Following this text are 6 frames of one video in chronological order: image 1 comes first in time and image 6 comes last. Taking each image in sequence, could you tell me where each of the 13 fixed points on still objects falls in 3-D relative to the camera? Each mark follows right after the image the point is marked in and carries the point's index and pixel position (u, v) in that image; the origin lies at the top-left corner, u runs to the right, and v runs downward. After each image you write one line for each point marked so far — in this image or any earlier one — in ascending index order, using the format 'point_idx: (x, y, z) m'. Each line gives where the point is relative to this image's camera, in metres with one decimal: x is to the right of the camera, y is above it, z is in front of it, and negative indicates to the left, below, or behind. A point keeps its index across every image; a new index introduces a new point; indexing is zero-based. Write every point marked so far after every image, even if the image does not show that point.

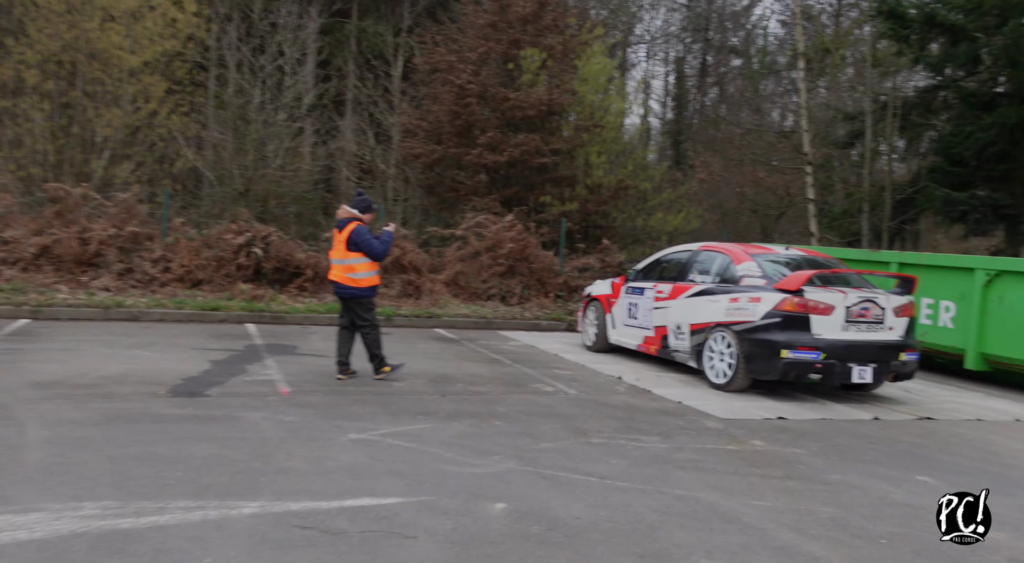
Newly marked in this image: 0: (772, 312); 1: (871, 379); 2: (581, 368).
0: (+2.6, -0.3, +8.8) m
1: (+3.6, -1.0, +8.8) m
2: (+0.8, -1.1, +10.4) m
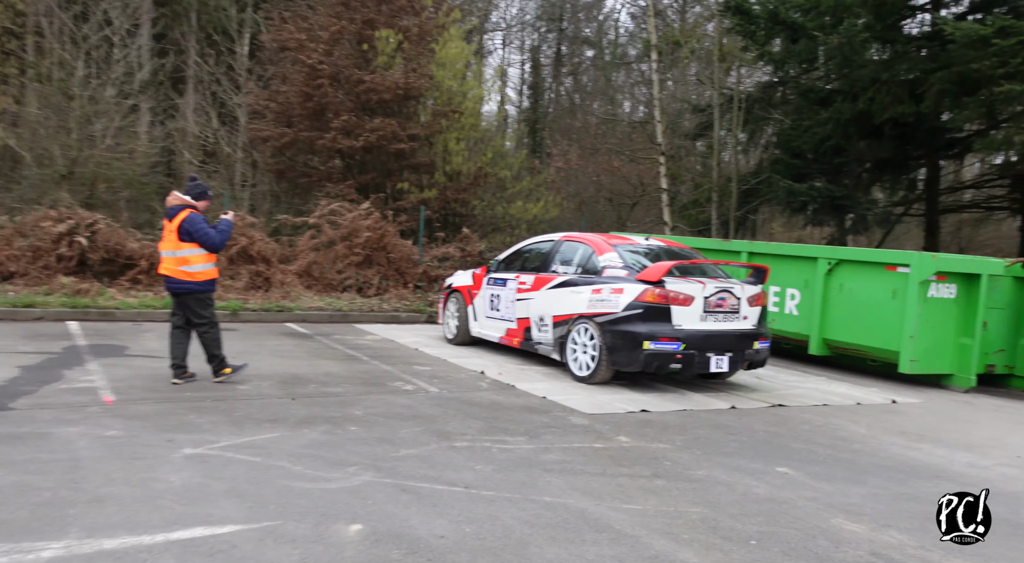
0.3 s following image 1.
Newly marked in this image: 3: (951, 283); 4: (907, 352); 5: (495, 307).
0: (+1.3, -0.2, +8.8) m
1: (+2.2, -0.9, +8.9) m
2: (-0.8, -1.0, +10.1) m
3: (+5.1, 0.0, +10.0) m
4: (+4.5, -0.8, +9.9) m
5: (-0.2, -0.3, +10.9) m
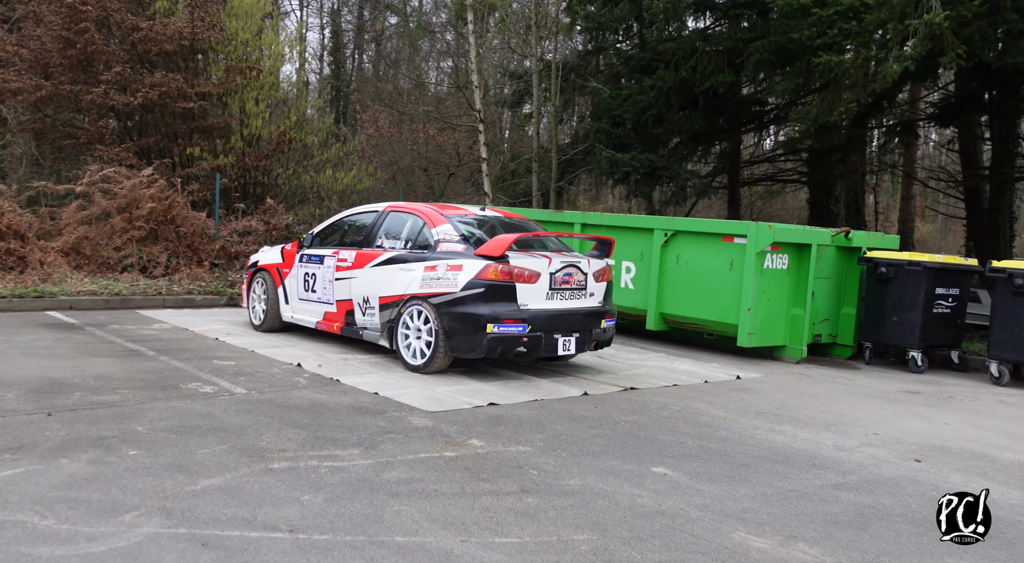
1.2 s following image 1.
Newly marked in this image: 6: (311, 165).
0: (-0.3, 0.0, +7.8) m
1: (+0.6, -0.7, +8.2) m
2: (-2.6, -0.7, +8.6) m
3: (+3.1, +0.3, +9.8) m
4: (+2.6, -0.5, +9.6) m
5: (-2.2, -0.1, +9.5) m
6: (-4.4, +2.5, +18.6) m
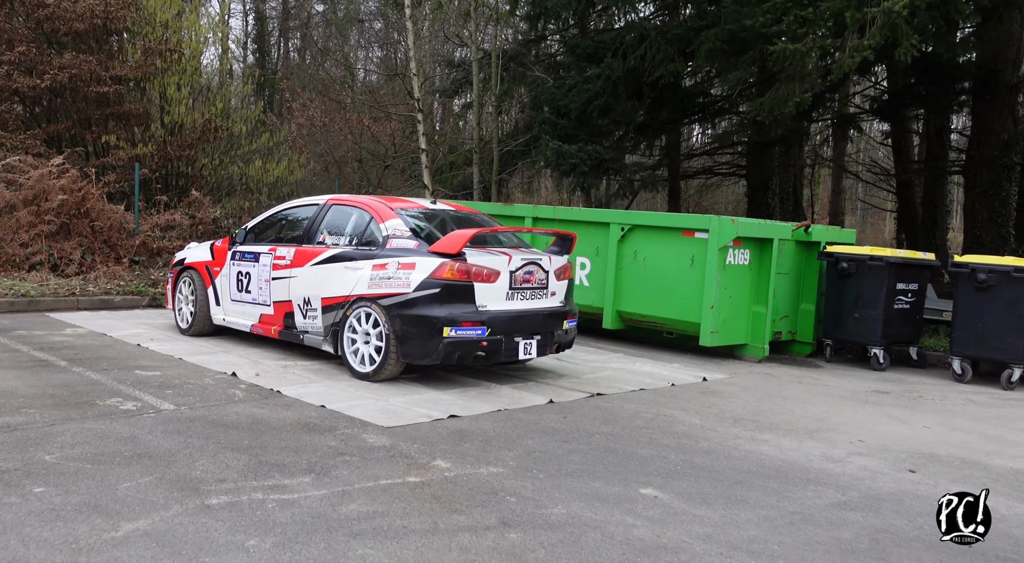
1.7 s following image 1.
0: (-0.7, 0.0, +7.2) m
1: (+0.2, -0.6, +7.6) m
2: (-3.1, -0.7, +7.8) m
3: (+2.6, +0.4, +9.5) m
4: (+2.1, -0.4, +9.2) m
5: (-2.7, -0.1, +8.7) m
6: (-5.6, +2.6, +17.6) m
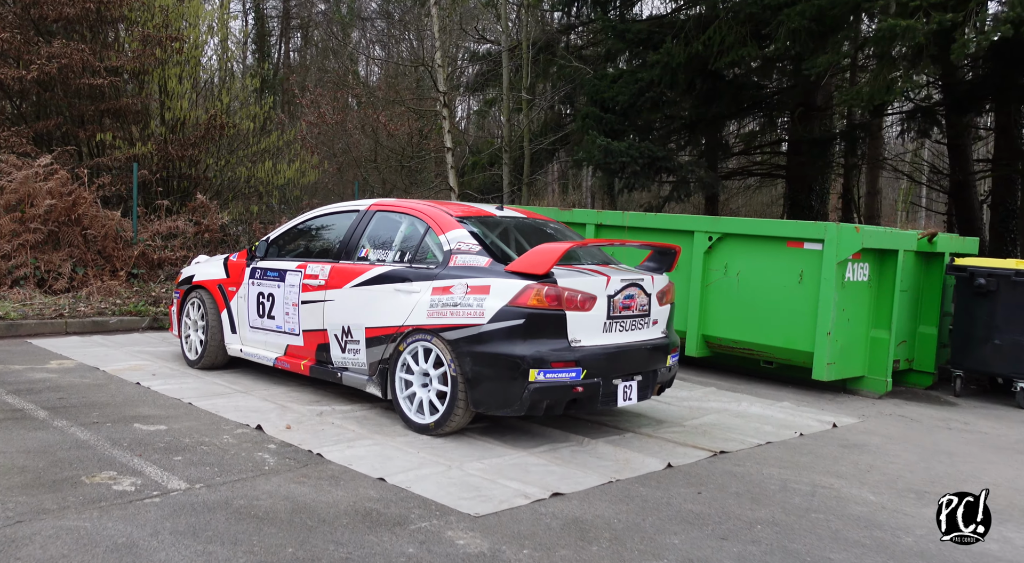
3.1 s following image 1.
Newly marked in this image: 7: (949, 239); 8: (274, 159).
0: (0.0, -0.2, +5.6) m
1: (+0.9, -0.8, +6.1) m
2: (-2.4, -0.9, +6.2) m
3: (+3.2, +0.2, +7.9) m
4: (+2.8, -0.6, +7.6) m
5: (-2.0, -0.3, +7.2) m
6: (-4.9, +2.3, +16.0) m
7: (+4.3, +0.4, +8.6) m
8: (-4.5, +2.3, +16.3) m
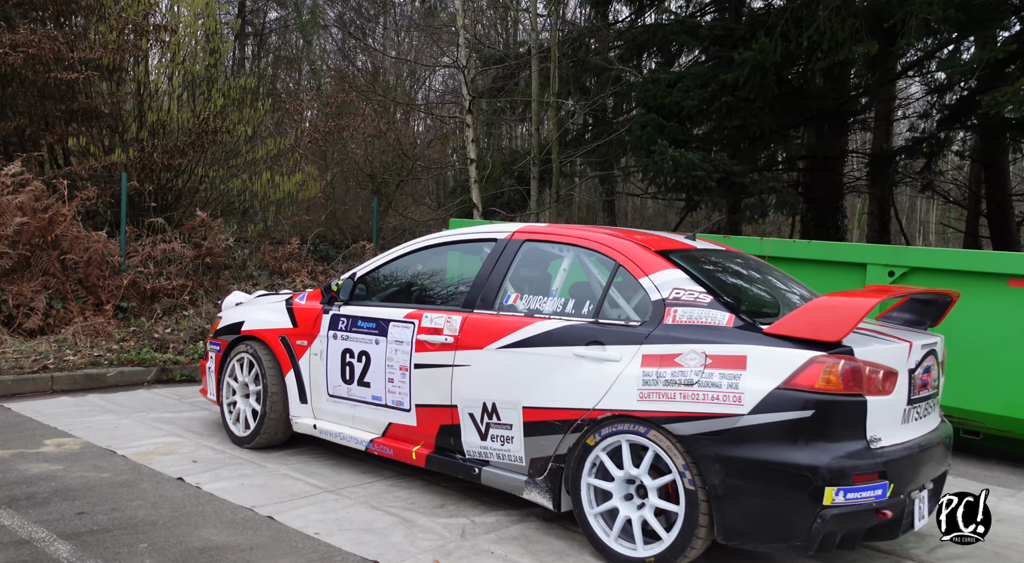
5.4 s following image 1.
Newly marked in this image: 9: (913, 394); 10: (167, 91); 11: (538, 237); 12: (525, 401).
0: (+1.2, -0.5, +3.8) m
1: (+2.1, -1.2, +4.3) m
2: (-1.2, -1.2, +4.2) m
3: (+4.3, -0.2, +6.3) m
4: (+3.8, -1.0, +5.9) m
5: (-0.9, -0.6, +5.2) m
6: (-4.4, +1.9, +13.9) m
7: (+5.3, 0.0, +7.0) m
8: (-3.9, +1.8, +14.2) m
9: (+1.9, -0.5, +4.1) m
10: (-5.0, +2.8, +12.7) m
11: (+0.2, +0.2, +4.9) m
12: (+0.1, -0.6, +4.5) m
